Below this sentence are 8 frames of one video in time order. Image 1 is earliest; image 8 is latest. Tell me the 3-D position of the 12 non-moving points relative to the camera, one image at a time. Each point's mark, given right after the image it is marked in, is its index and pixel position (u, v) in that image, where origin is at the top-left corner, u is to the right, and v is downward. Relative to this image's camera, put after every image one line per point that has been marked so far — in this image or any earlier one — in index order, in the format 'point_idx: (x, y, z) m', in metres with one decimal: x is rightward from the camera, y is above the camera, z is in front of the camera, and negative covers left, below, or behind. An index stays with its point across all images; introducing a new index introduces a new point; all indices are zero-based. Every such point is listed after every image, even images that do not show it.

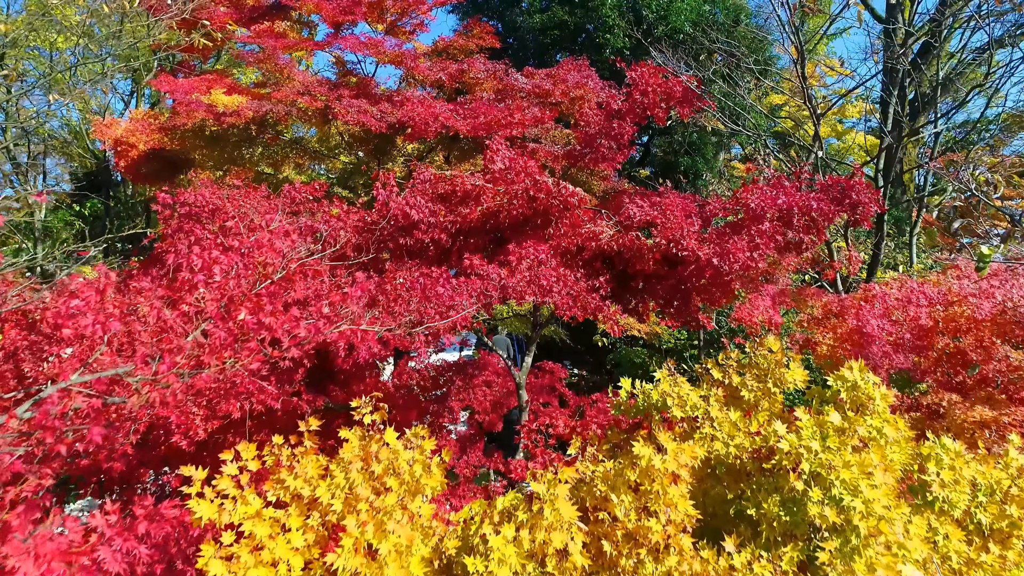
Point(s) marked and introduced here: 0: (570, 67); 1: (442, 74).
0: (+0.6, +2.3, +6.9) m
1: (-0.7, +2.1, +6.6) m
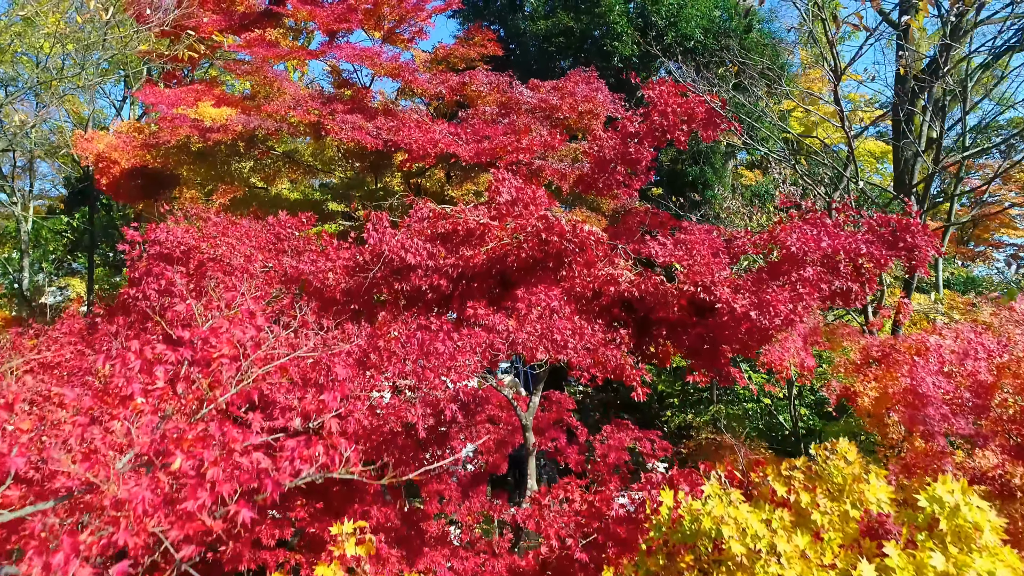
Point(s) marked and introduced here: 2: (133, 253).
0: (+0.6, +2.0, +6.5) m
1: (-0.6, +1.9, +6.2) m
2: (-1.9, +0.2, +3.3) m
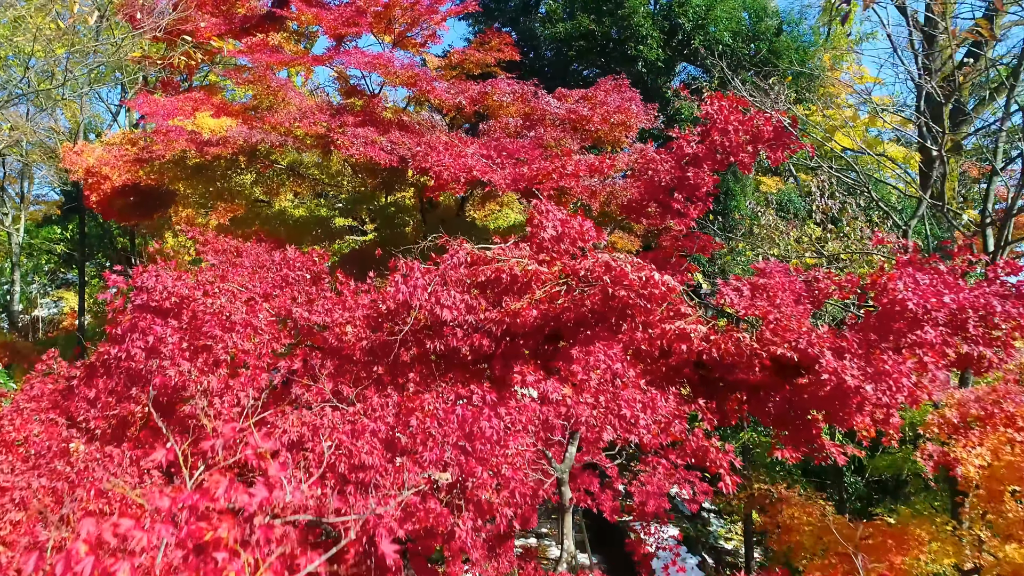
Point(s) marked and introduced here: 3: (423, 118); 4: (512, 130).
0: (+0.9, +1.8, +6.0) m
1: (-0.4, +1.6, +5.7) m
2: (-1.7, -0.1, +2.8) m
3: (-0.8, +1.5, +5.9) m
4: (0.0, +1.3, +5.7) m
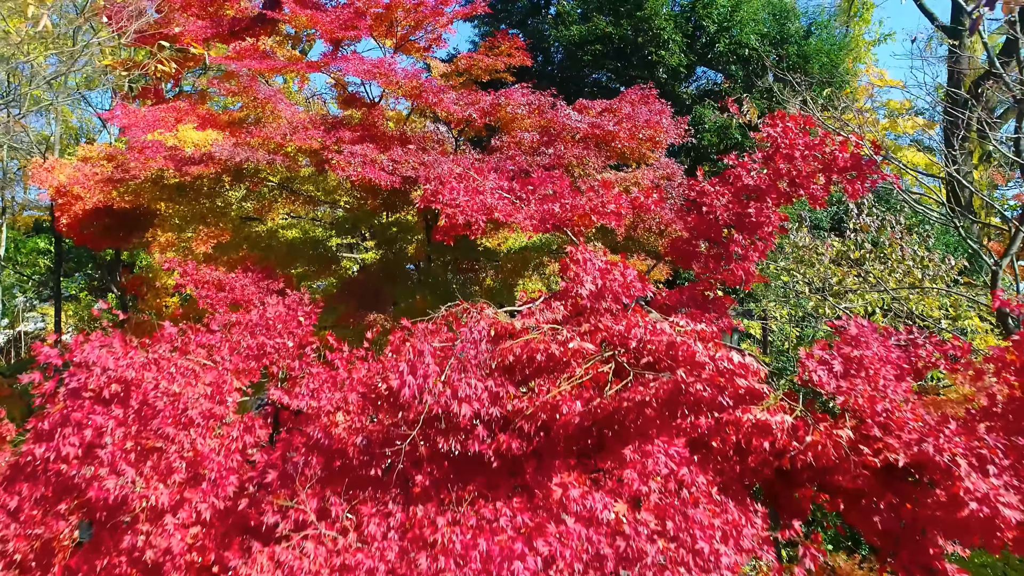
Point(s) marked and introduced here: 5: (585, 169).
0: (+1.0, +1.5, +5.4) m
1: (-0.3, +1.4, +5.1) m
2: (-1.6, -0.3, +2.2) m
3: (-0.7, +1.2, +5.3) m
4: (+0.1, +1.1, +5.1) m
5: (+0.5, +0.8, +4.9) m
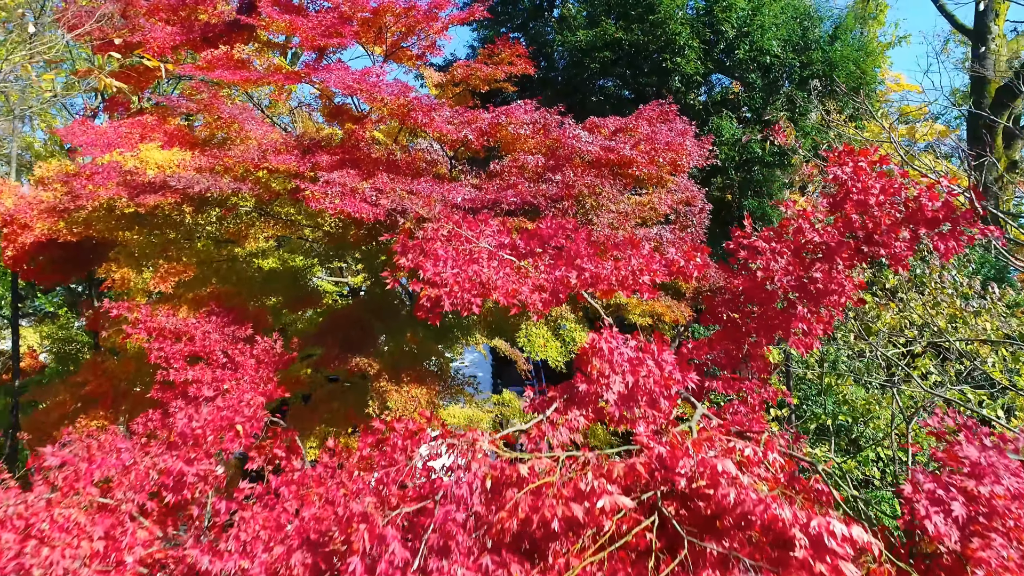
0: (+1.0, +1.2, +4.7) m
1: (-0.3, +1.1, +4.5) m
2: (-1.6, -0.6, +1.6) m
3: (-0.7, +0.9, +4.7) m
4: (+0.1, +0.8, +4.4) m
5: (+0.6, +0.5, +4.3) m
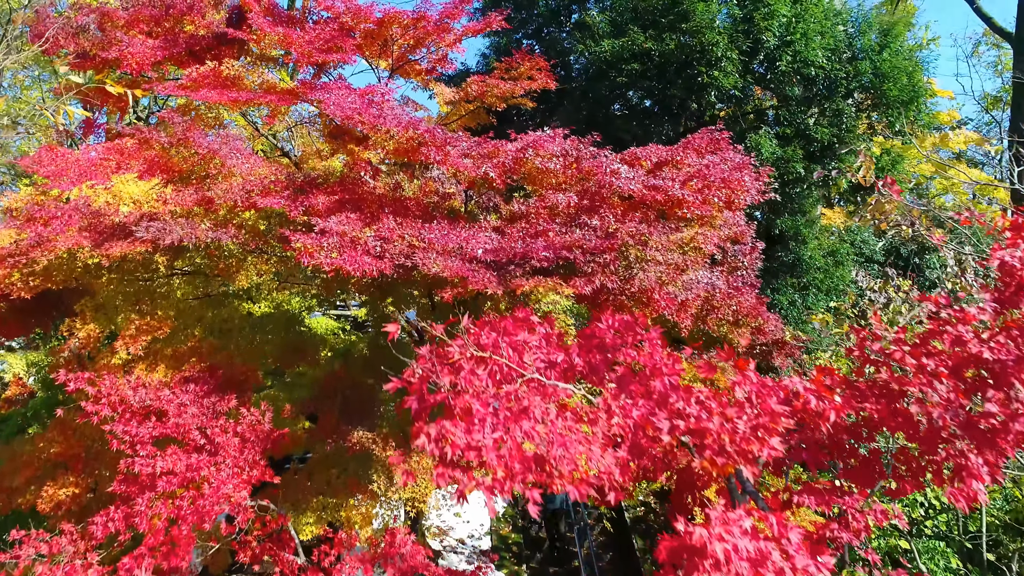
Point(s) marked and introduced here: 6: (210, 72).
0: (+1.2, +0.9, +4.1) m
1: (-0.1, +0.7, +3.8) m
2: (-1.4, -1.0, +1.0) m
3: (-0.5, +0.6, +4.0) m
4: (+0.3, +0.4, +3.8) m
5: (+0.7, +0.2, +3.6) m
6: (-2.3, +1.6, +5.0) m
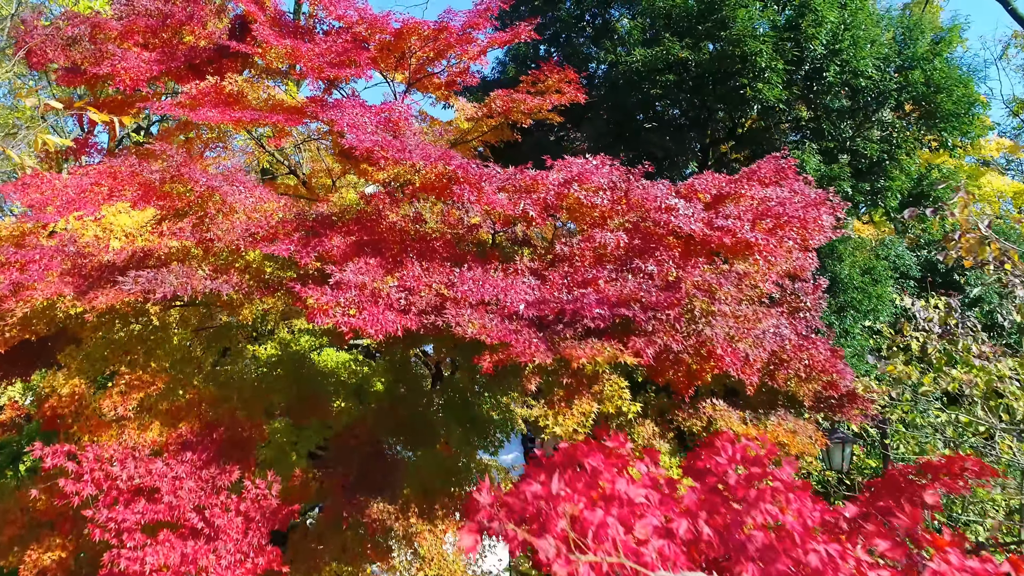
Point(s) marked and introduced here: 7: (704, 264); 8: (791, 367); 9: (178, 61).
0: (+1.4, +0.6, +3.6) m
1: (+0.1, +0.4, +3.4) m
2: (-1.2, -1.3, +0.5) m
3: (-0.3, +0.3, +3.5) m
4: (+0.5, +0.2, +3.3) m
5: (+0.9, -0.1, +3.1) m
6: (-2.1, +1.4, +4.6) m
7: (+0.9, +0.1, +3.2) m
8: (+1.5, -0.4, +3.5) m
9: (-2.5, +1.7, +5.0) m
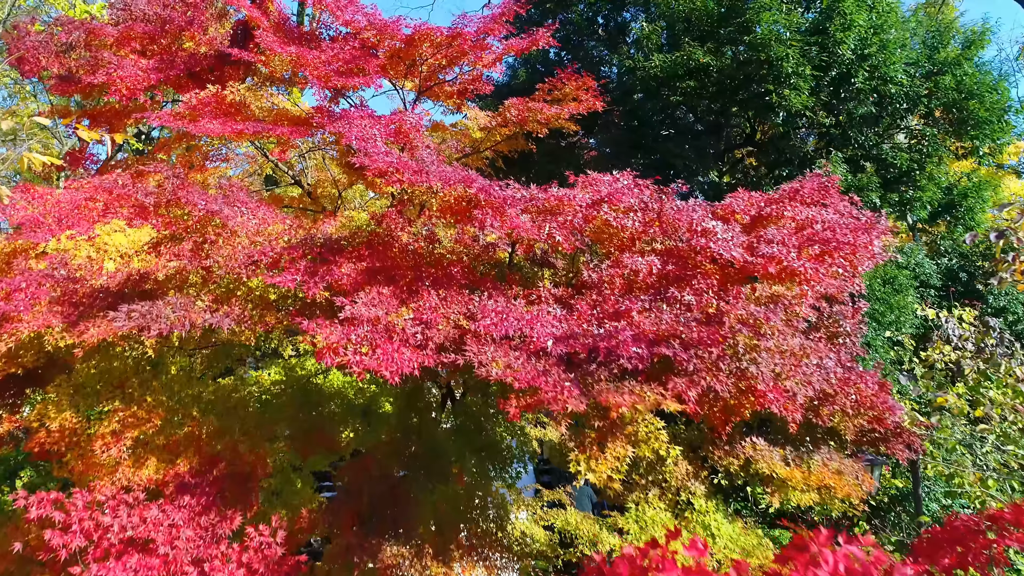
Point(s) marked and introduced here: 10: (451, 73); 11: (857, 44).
0: (+1.5, +0.5, +3.3) m
1: (+0.2, +0.3, +3.1) m
2: (-1.1, -1.4, +0.2) m
3: (-0.2, +0.2, +3.3) m
4: (+0.6, 0.0, +3.0) m
5: (+1.0, -0.2, +2.9) m
6: (-1.9, +1.2, +4.3) m
7: (+1.0, 0.0, +3.0) m
8: (+1.6, -0.6, +3.3) m
9: (-2.4, +1.5, +4.7) m
10: (-0.4, +1.6, +4.9) m
11: (+3.0, +2.1, +5.8) m
